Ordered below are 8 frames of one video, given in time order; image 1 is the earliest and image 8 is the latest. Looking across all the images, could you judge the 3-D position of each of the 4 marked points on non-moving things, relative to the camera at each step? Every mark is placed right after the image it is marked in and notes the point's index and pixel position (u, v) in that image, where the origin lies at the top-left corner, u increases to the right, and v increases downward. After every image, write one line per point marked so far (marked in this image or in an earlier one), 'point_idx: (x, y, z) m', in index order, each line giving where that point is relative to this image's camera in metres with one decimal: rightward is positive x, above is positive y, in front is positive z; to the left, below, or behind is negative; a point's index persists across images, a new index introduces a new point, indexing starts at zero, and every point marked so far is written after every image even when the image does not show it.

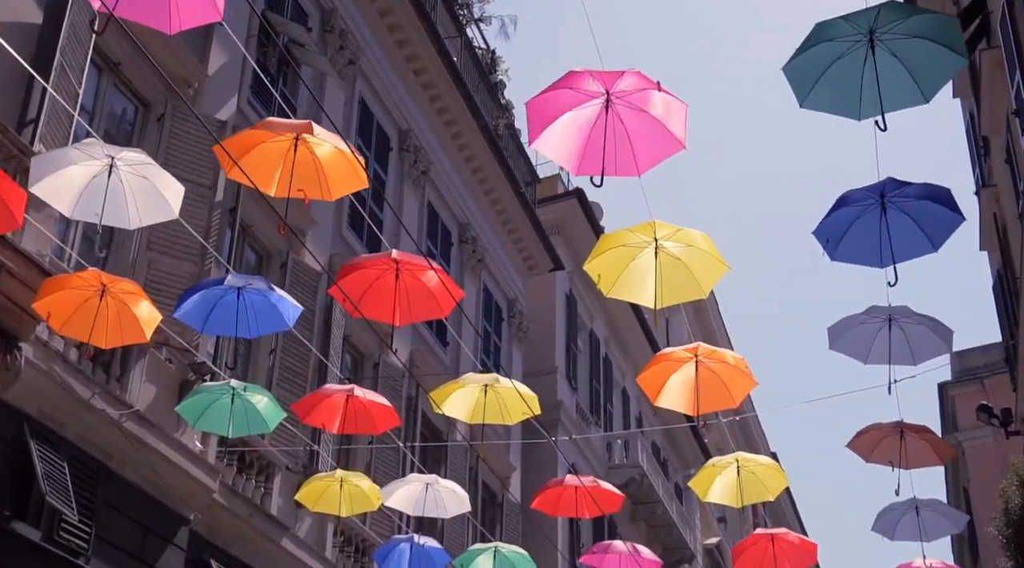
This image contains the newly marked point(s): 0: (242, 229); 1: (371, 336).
0: (-3.0, +0.6, +13.8) m
1: (-1.9, -0.7, +16.9) m
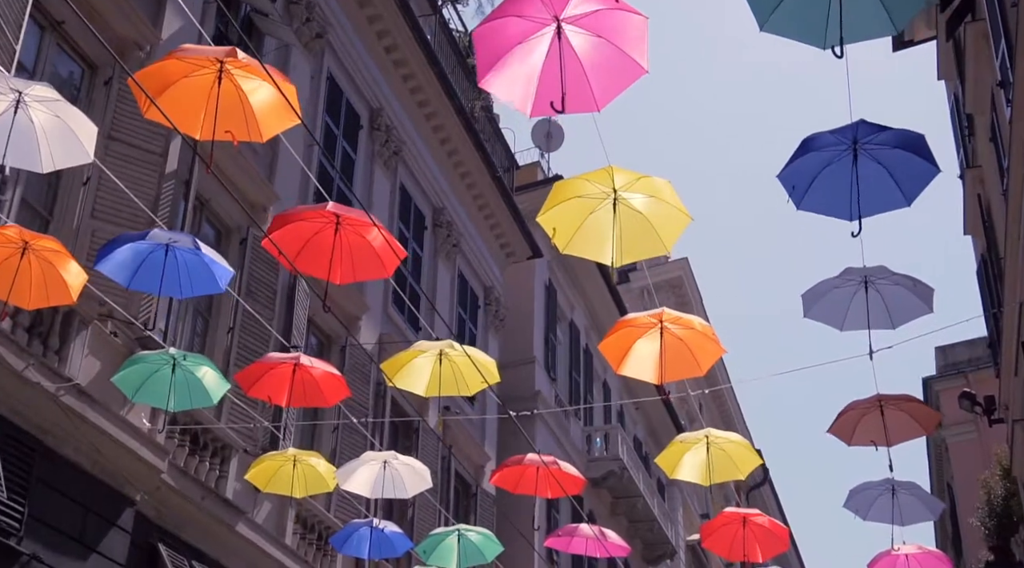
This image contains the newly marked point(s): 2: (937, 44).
0: (-3.3, +0.9, +13.3) m
1: (-2.3, -0.4, +16.4) m
2: (+6.4, +3.6, +19.0) m
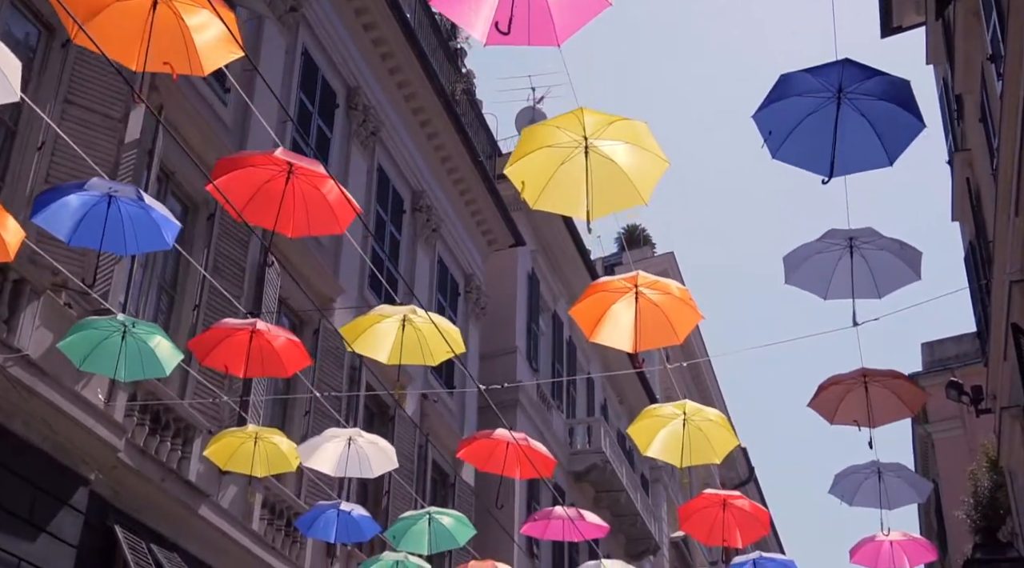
0: (-3.5, +1.1, +12.8) m
1: (-2.5, -0.2, +15.9) m
2: (+6.1, +3.8, +18.6) m
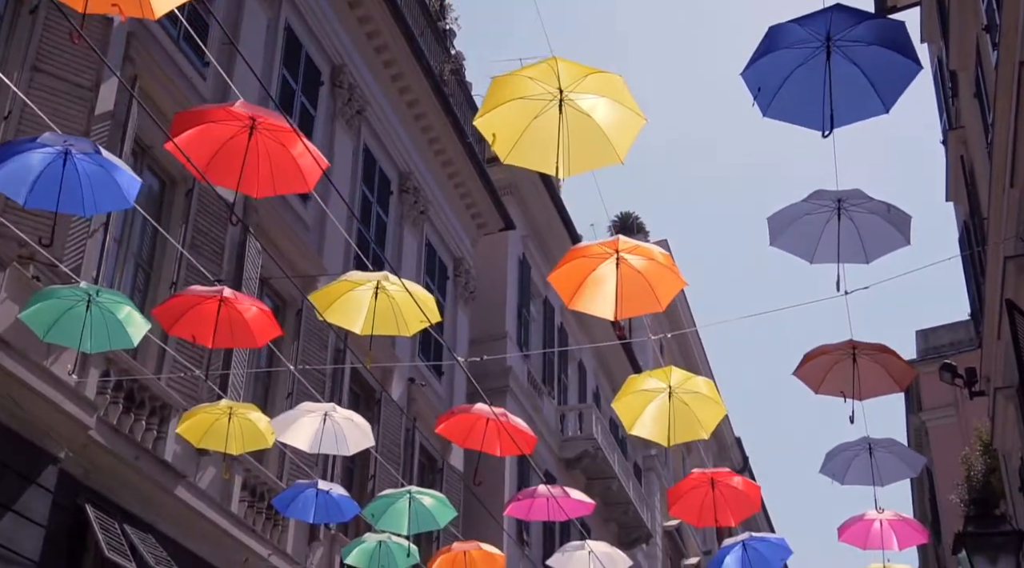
0: (-3.7, +1.3, +12.5) m
1: (-2.7, +0.1, +15.6) m
2: (+5.9, +4.0, +18.3) m
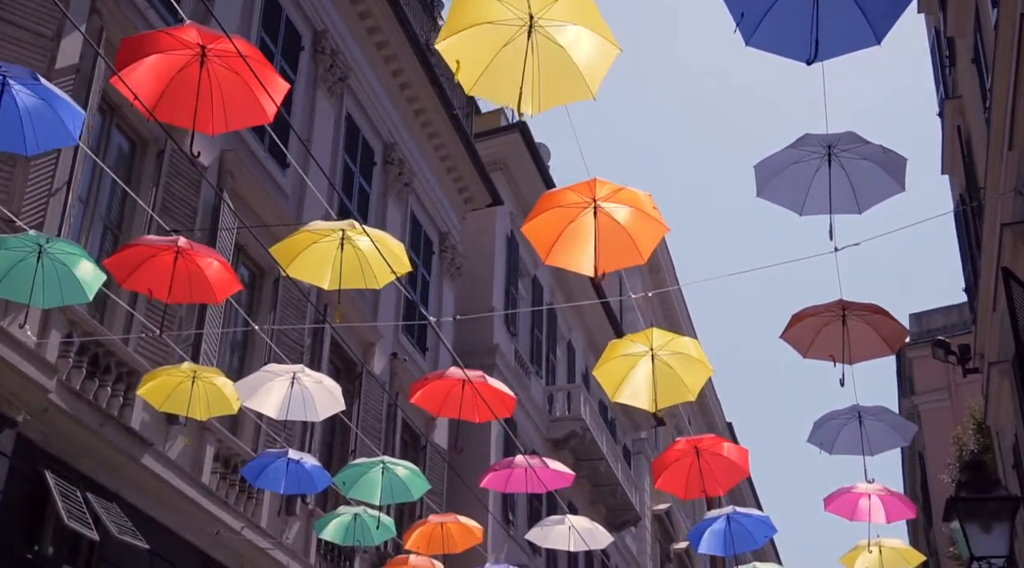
0: (-3.9, +1.7, +12.1) m
1: (-2.9, +0.4, +15.2) m
2: (+5.7, +4.4, +17.9) m
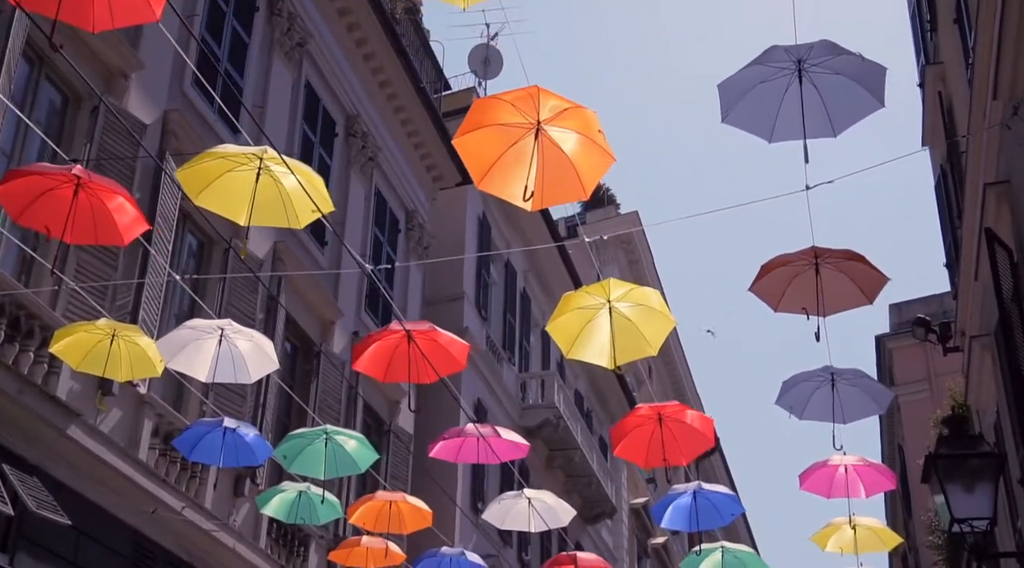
0: (-4.3, +2.0, +11.3) m
1: (-3.3, +0.8, +14.5) m
2: (+5.2, +4.7, +17.3) m
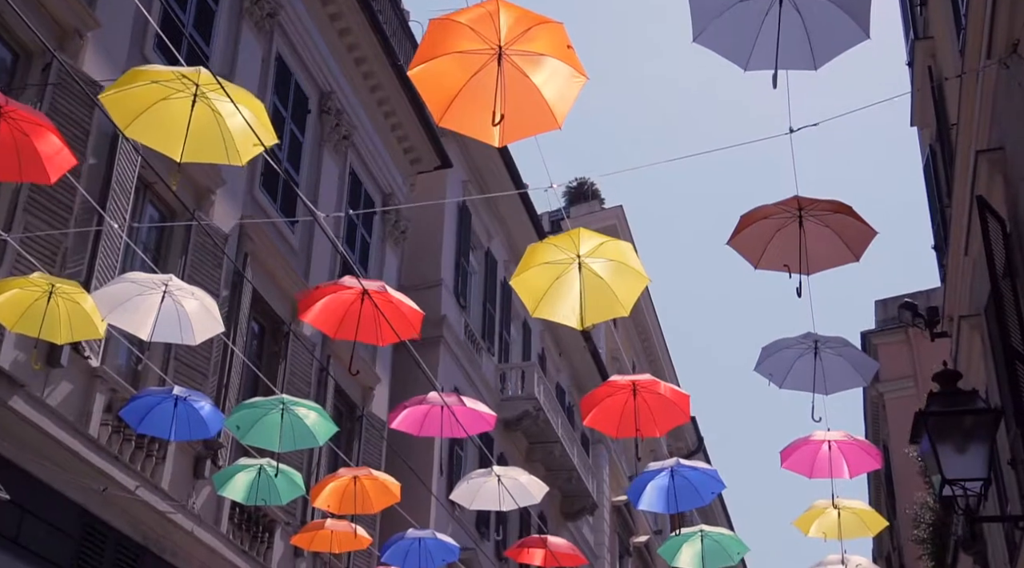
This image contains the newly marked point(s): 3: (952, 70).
0: (-4.5, +2.3, +10.8) m
1: (-3.6, +1.1, +13.9) m
2: (+5.0, +4.9, +16.8) m
3: (+4.6, +2.3, +13.3) m
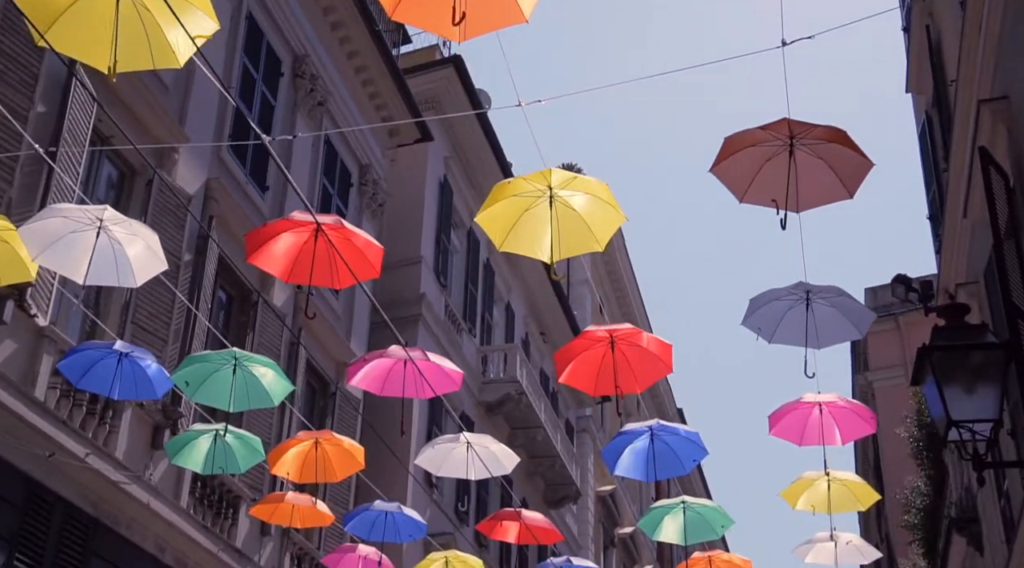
0: (-4.7, +2.7, +10.1) m
1: (-3.9, +1.5, +13.2) m
2: (+4.7, +5.3, +16.2) m
3: (+4.4, +2.6, +12.7) m
